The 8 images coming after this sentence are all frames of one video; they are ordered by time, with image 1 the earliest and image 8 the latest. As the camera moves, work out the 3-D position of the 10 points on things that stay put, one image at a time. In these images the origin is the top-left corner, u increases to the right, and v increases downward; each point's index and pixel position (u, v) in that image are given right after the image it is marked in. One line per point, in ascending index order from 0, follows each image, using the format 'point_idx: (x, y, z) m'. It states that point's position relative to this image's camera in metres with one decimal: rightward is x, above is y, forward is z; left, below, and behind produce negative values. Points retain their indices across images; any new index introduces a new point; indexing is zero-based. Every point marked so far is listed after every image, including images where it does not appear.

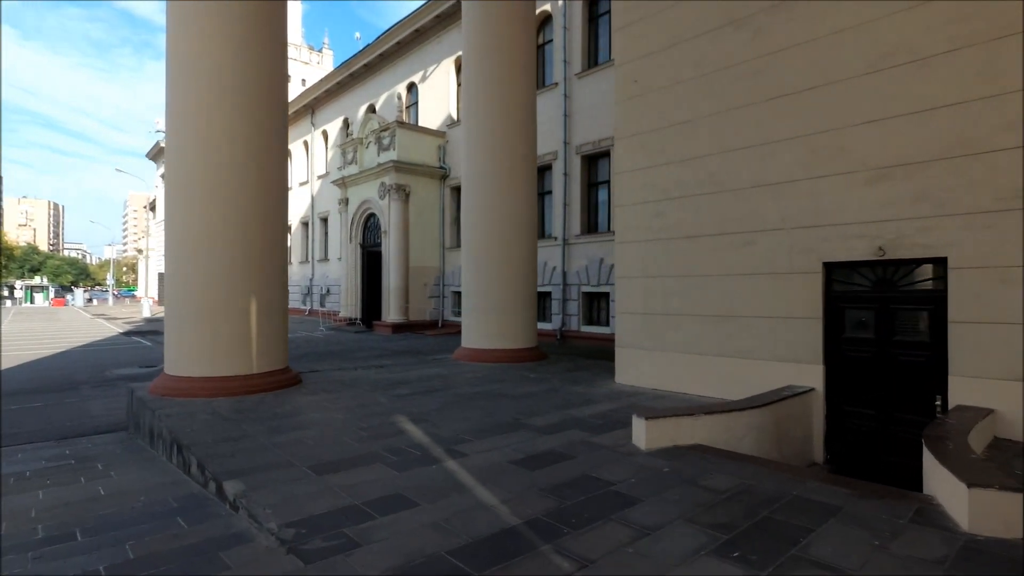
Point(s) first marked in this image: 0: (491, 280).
0: (-0.4, +0.1, +10.5) m
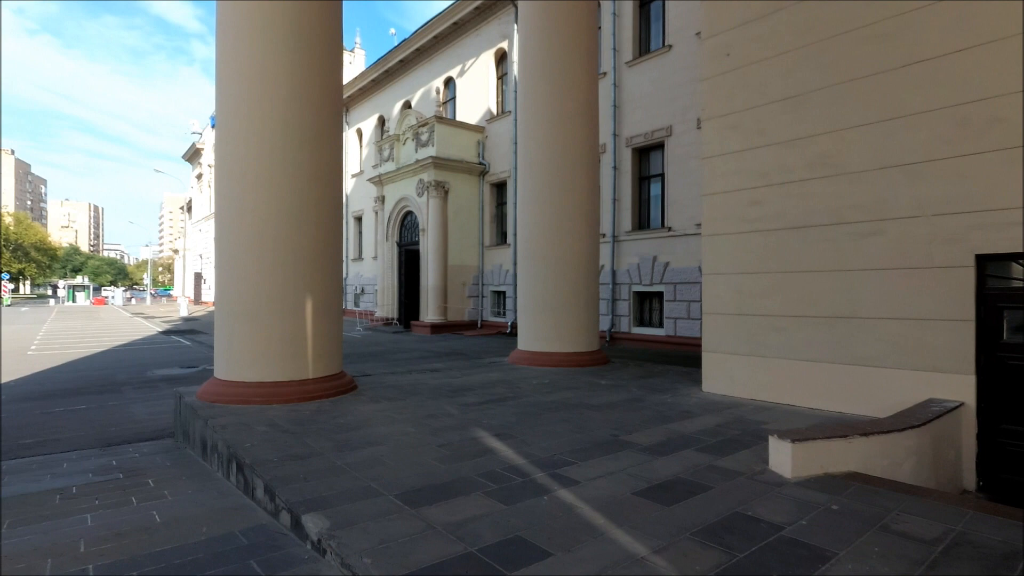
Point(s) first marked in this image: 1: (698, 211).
0: (+0.7, +0.2, +9.8) m
1: (+4.9, +2.1, +14.5) m
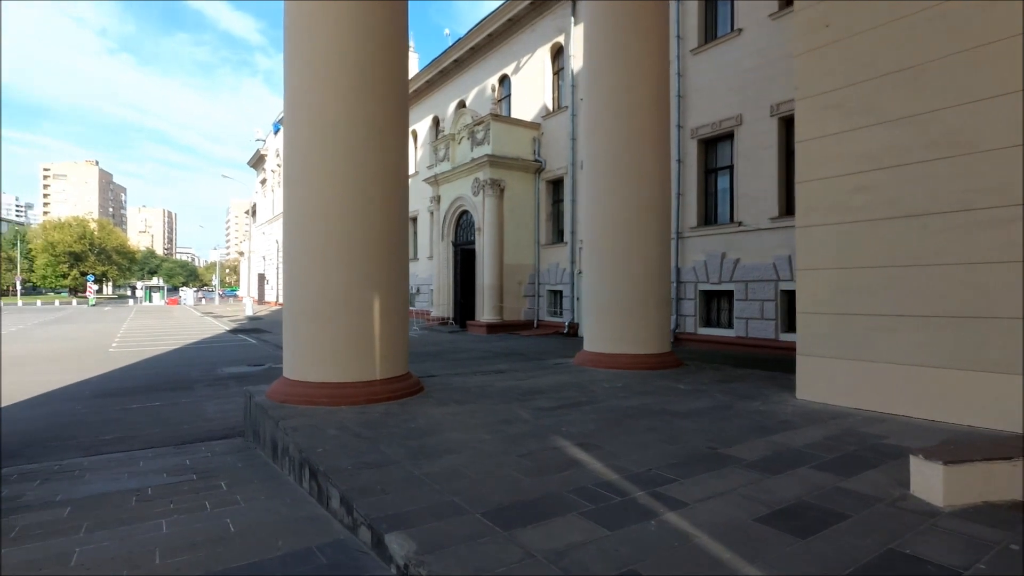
0: (+1.8, +0.2, +9.3) m
1: (+6.5, +2.1, +13.6) m
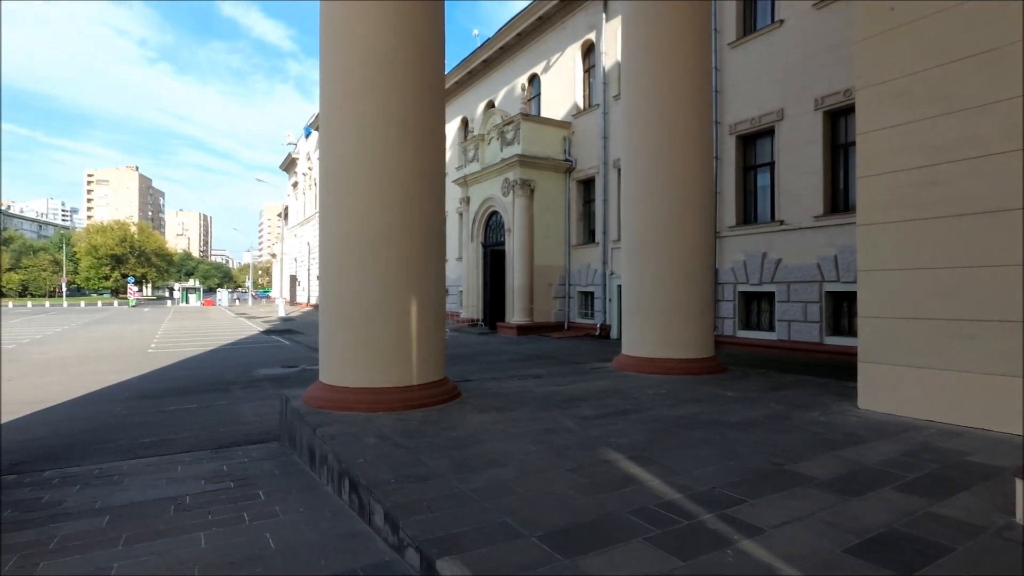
0: (+2.4, +0.2, +9.0) m
1: (+7.3, +2.1, +13.0) m
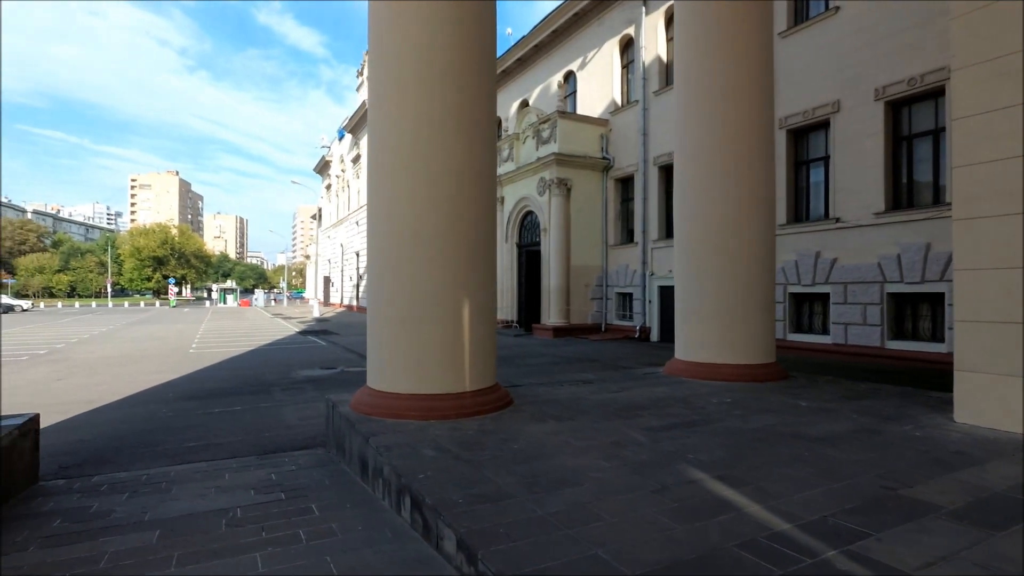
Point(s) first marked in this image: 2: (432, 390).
0: (+3.2, +0.2, +8.5) m
1: (+8.2, +2.0, +12.3) m
2: (-0.9, -1.1, +5.9) m
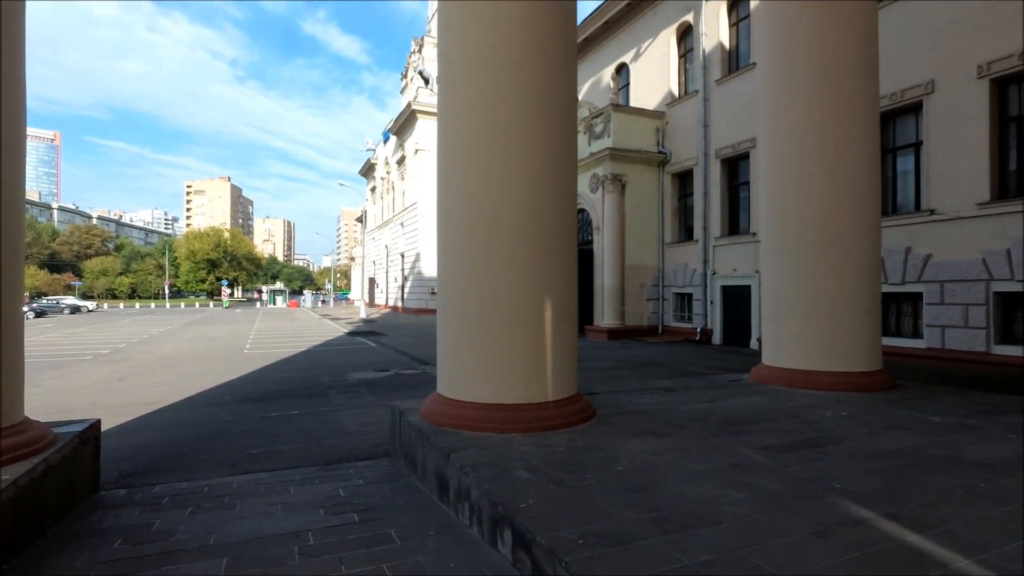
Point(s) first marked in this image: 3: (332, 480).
0: (+4.2, +0.2, +7.6) m
1: (+9.5, +2.1, +11.0) m
2: (0.0, -1.1, +5.3) m
3: (-1.8, -1.9, +5.4) m
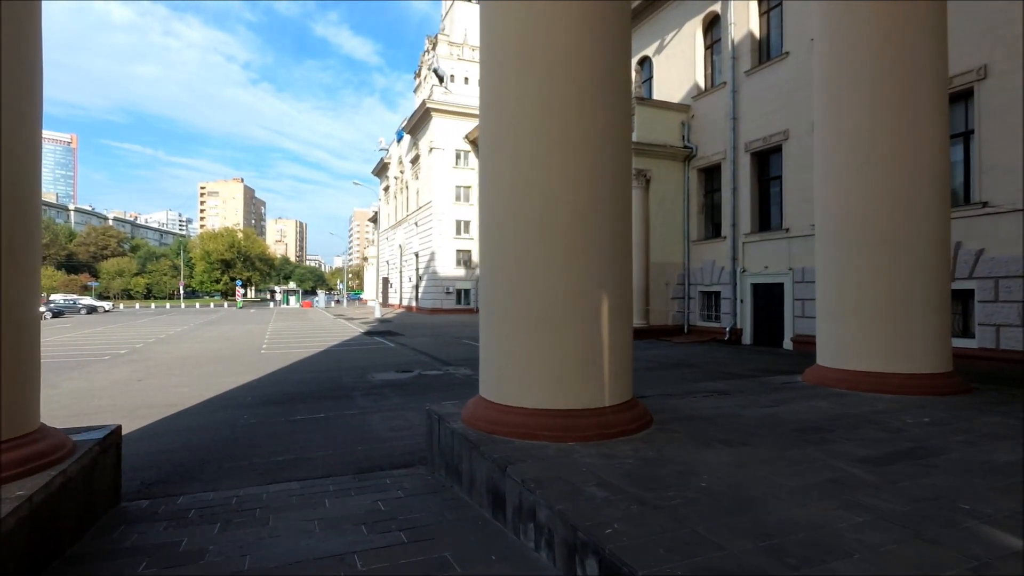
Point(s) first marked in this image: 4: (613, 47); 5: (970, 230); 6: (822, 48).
0: (+4.7, +0.2, +7.1) m
1: (+10.1, +2.1, +10.4) m
2: (+0.5, -1.0, +4.8) m
3: (-1.3, -1.8, +4.9) m
4: (+1.0, +2.2, +5.2) m
5: (+9.6, +1.2, +11.4) m
6: (+4.3, +3.4, +7.7) m
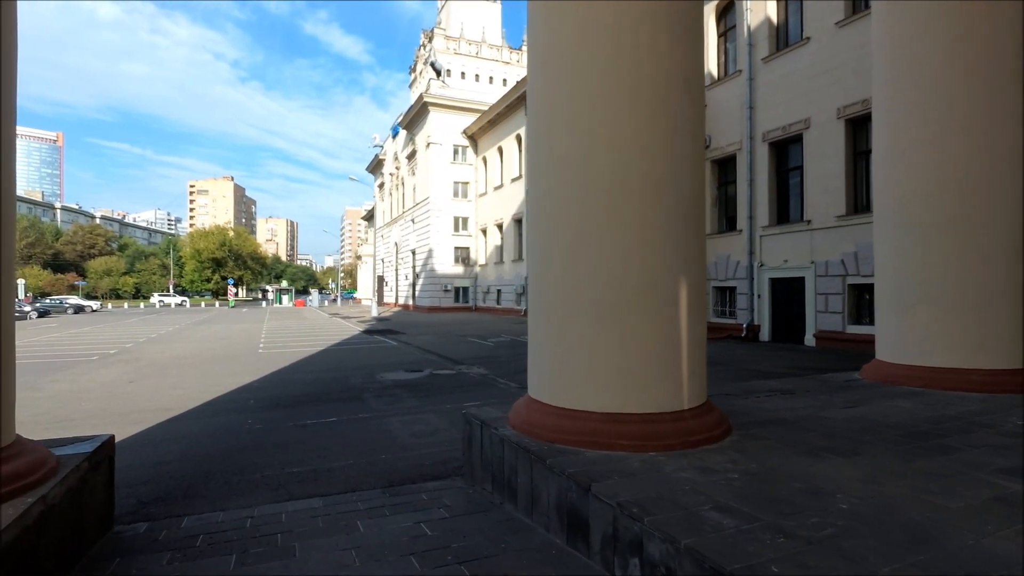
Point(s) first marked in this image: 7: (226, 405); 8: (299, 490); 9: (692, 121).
0: (+5.1, +0.4, +6.5) m
1: (+10.5, +2.3, +9.9) m
2: (+0.9, -0.9, +4.2) m
3: (-0.8, -1.7, +4.2) m
4: (+1.5, +2.4, +4.5) m
5: (+10.0, +1.4, +10.8) m
6: (+4.8, +3.5, +7.0) m
7: (-4.6, -1.9, +8.8) m
8: (-1.9, -1.8, +4.9) m
9: (+1.6, +1.4, +4.6) m
